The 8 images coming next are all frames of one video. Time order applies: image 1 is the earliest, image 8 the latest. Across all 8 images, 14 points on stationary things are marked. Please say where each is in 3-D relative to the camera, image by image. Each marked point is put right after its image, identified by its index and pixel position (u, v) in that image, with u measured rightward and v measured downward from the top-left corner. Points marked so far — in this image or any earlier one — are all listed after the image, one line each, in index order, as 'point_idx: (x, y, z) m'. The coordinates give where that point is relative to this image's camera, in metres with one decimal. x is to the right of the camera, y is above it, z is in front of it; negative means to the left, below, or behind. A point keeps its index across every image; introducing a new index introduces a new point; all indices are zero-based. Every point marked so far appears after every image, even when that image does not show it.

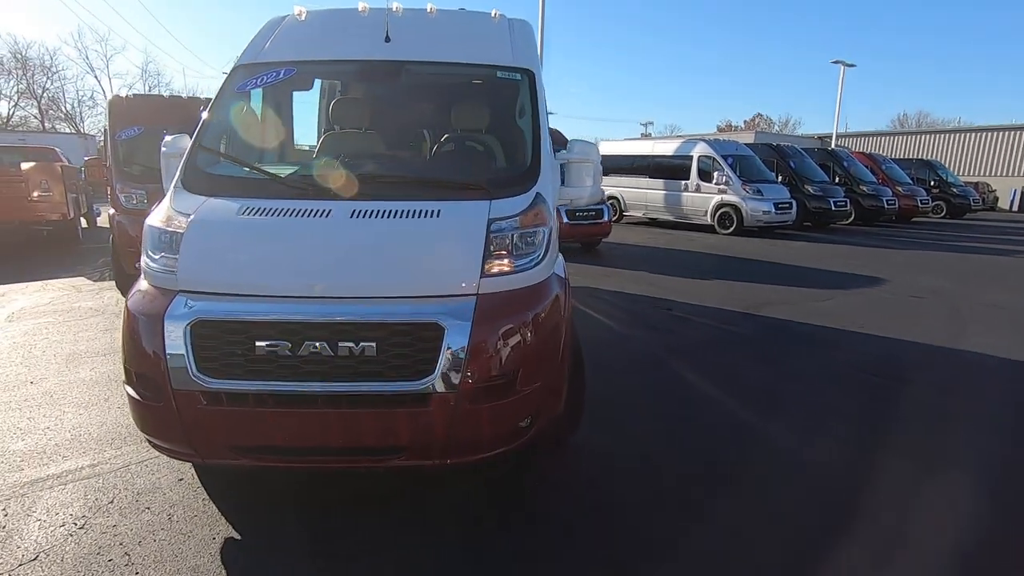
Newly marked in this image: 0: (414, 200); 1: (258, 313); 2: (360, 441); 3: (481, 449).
0: (-0.5, +0.4, +2.8) m
1: (-1.0, -0.1, +2.4) m
2: (-0.6, -0.6, +2.4) m
3: (-0.2, -0.7, +2.5) m
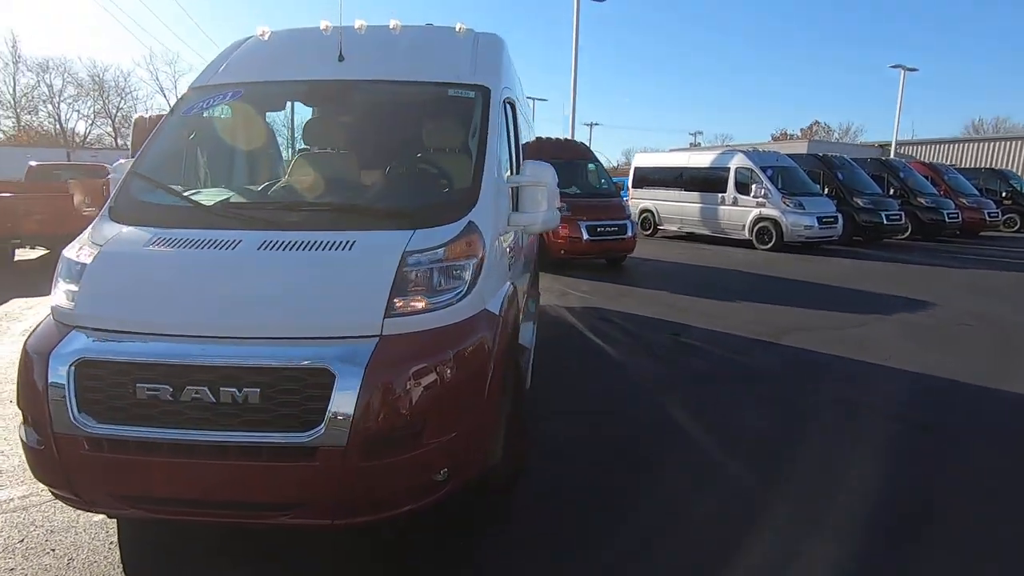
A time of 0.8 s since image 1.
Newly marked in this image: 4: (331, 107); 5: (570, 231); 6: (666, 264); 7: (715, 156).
0: (-0.8, +0.3, +2.6) m
1: (-1.3, -0.2, +2.2) m
2: (-1.0, -0.7, +2.2) m
3: (-0.5, -0.8, +2.2) m
4: (-1.0, +1.0, +3.4) m
5: (+0.9, +0.9, +10.1) m
6: (+3.2, +0.4, +12.4) m
7: (+5.4, +3.5, +16.5) m
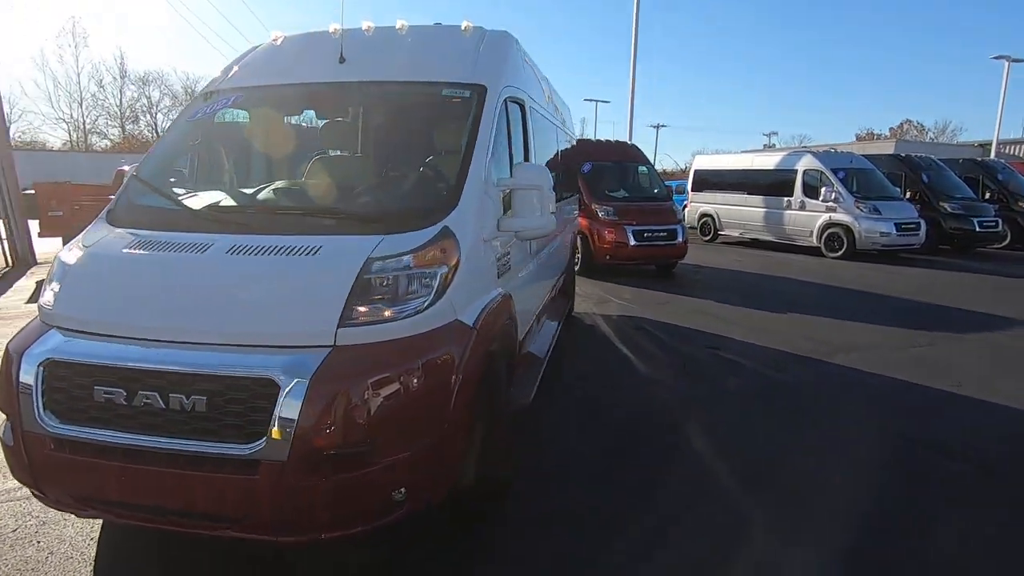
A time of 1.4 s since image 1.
0: (-0.9, +0.2, +2.6) m
1: (-1.5, -0.2, +2.2) m
2: (-1.1, -0.7, +2.1) m
3: (-0.7, -0.8, +2.2) m
4: (-1.0, +1.0, +3.4) m
5: (+1.6, +0.8, +9.8) m
6: (+4.1, +0.3, +11.9) m
7: (+6.8, +3.3, +15.7) m
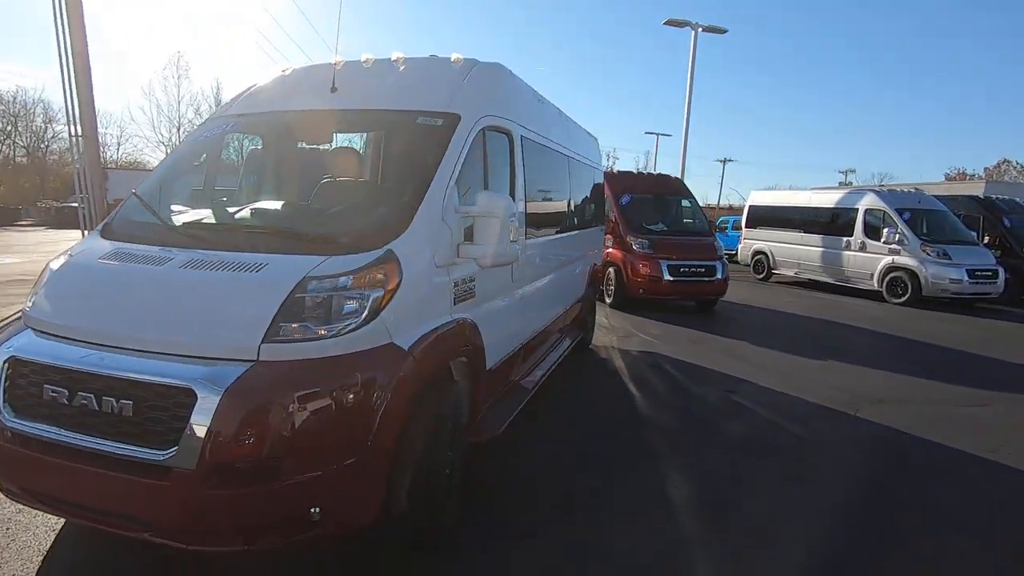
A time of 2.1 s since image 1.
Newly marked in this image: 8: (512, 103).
0: (-1.1, +0.2, +2.7) m
1: (-1.8, -0.3, +2.4) m
2: (-1.4, -0.8, +2.2) m
3: (-1.0, -0.9, +2.2) m
4: (-1.2, +0.9, +3.5) m
5: (+2.1, +0.3, +9.6) m
6: (+4.8, -0.5, +11.4) m
7: (+8.0, +2.2, +15.0) m
8: (0.0, +1.3, +4.2) m
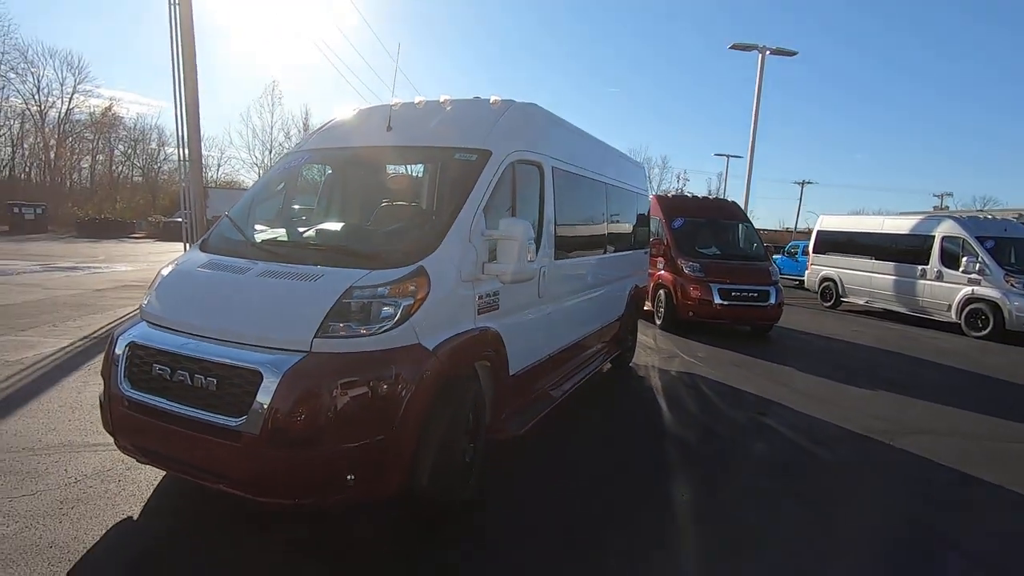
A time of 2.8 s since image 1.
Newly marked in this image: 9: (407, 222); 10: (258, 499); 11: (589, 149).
0: (-1.0, +0.1, +3.3) m
1: (-1.7, -0.3, +3.1) m
2: (-1.5, -0.8, +2.9) m
3: (-1.0, -0.9, +2.8) m
4: (-1.0, +0.8, +4.2) m
5: (+3.0, -0.1, +9.8) m
6: (+5.8, -1.0, +11.3) m
7: (+9.5, +1.5, +14.6) m
8: (+0.2, +1.1, +4.7) m
9: (-0.6, +0.4, +3.6) m
10: (-1.2, -1.0, +2.8) m
11: (+0.7, +1.3, +5.8) m
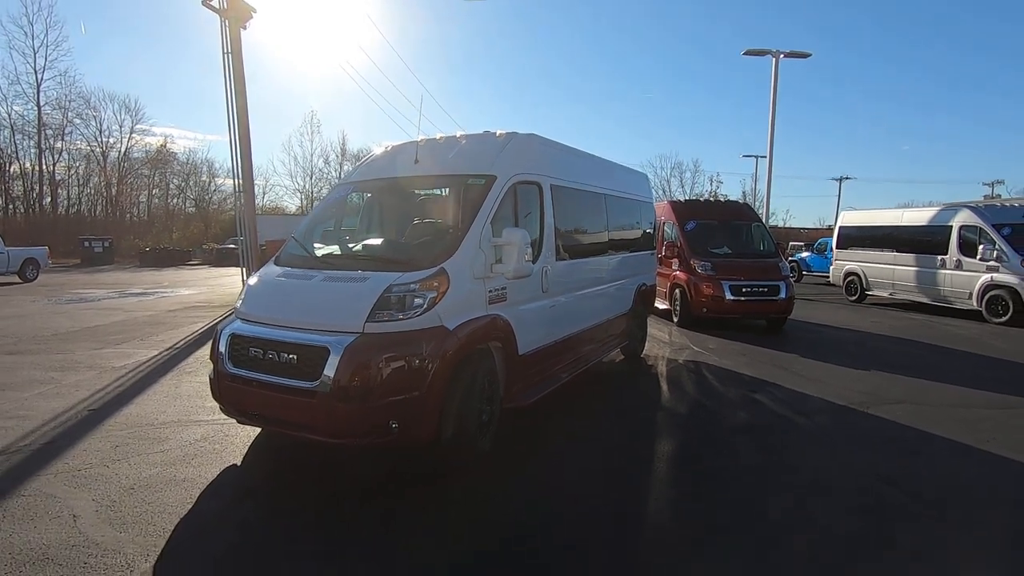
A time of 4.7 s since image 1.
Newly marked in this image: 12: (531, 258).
0: (-1.0, +0.1, +4.3) m
1: (-1.7, -0.3, +4.1) m
2: (-1.4, -0.8, +3.9) m
3: (-1.0, -0.9, +3.8) m
4: (-0.9, +0.8, +5.2) m
5: (+3.4, 0.0, +10.6) m
6: (+6.4, -0.8, +11.8) m
7: (+10.2, +1.8, +14.9) m
8: (+0.3, +1.2, +5.7) m
9: (-0.6, +0.4, +4.7) m
10: (-1.1, -1.0, +3.9) m
11: (+0.8, +1.3, +6.8) m
12: (+0.1, +0.2, +4.7) m
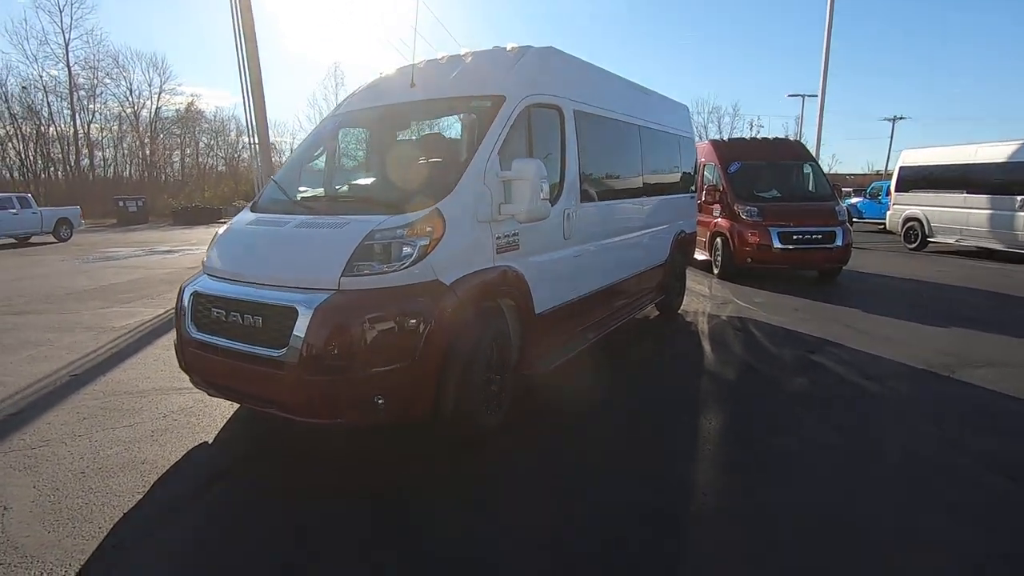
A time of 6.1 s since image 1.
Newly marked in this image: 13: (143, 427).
0: (-1.0, +0.4, +3.6) m
1: (-1.7, 0.0, +3.5) m
2: (-1.4, -0.5, +3.3) m
3: (-1.0, -0.6, +3.1) m
4: (-0.8, +1.2, +4.4) m
5: (+3.8, +0.8, +9.6) m
6: (+6.8, +0.1, +10.7) m
7: (+10.8, +2.9, +13.4) m
8: (+0.4, +1.6, +4.8) m
9: (-0.5, +0.7, +3.9) m
10: (-1.1, -0.7, +3.2) m
11: (+1.0, +1.8, +5.8) m
12: (+0.2, +0.6, +3.9) m
13: (-2.4, -0.9, +4.0) m
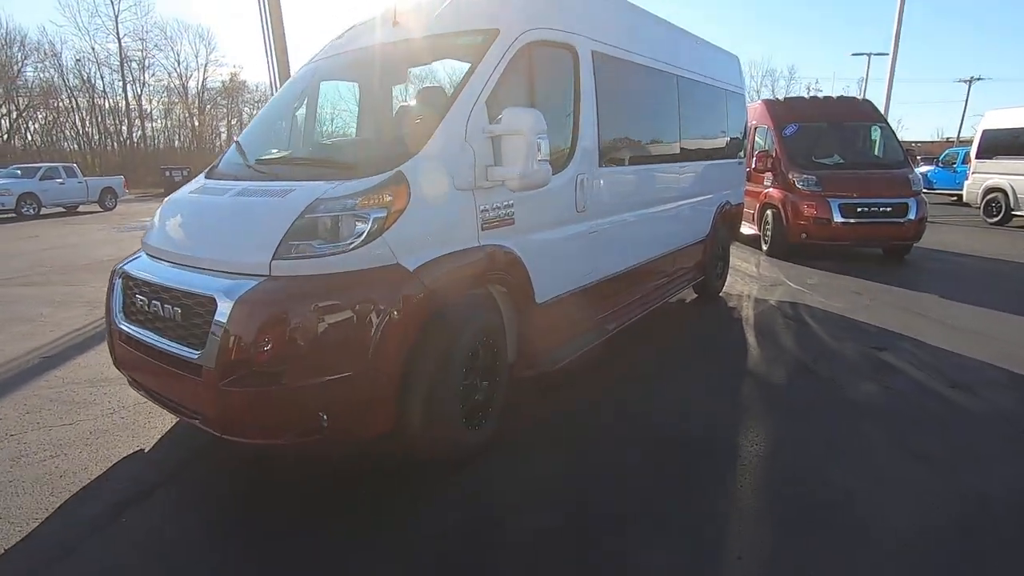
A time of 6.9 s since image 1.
0: (-1.0, +0.5, +2.9) m
1: (-1.7, +0.1, +2.8) m
2: (-1.5, -0.5, +2.6) m
3: (-1.0, -0.6, +2.5) m
4: (-0.8, +1.3, +3.7) m
5: (+4.2, +1.1, +8.5) m
6: (+7.3, +0.4, +9.5) m
7: (+11.4, +3.3, +11.7) m
8: (+0.5, +1.7, +3.9) m
9: (-0.5, +0.8, +3.1) m
10: (-1.2, -0.6, +2.6) m
11: (+1.1, +2.0, +4.9) m
12: (+0.2, +0.7, +3.1) m
13: (-2.4, -0.8, +3.5) m
